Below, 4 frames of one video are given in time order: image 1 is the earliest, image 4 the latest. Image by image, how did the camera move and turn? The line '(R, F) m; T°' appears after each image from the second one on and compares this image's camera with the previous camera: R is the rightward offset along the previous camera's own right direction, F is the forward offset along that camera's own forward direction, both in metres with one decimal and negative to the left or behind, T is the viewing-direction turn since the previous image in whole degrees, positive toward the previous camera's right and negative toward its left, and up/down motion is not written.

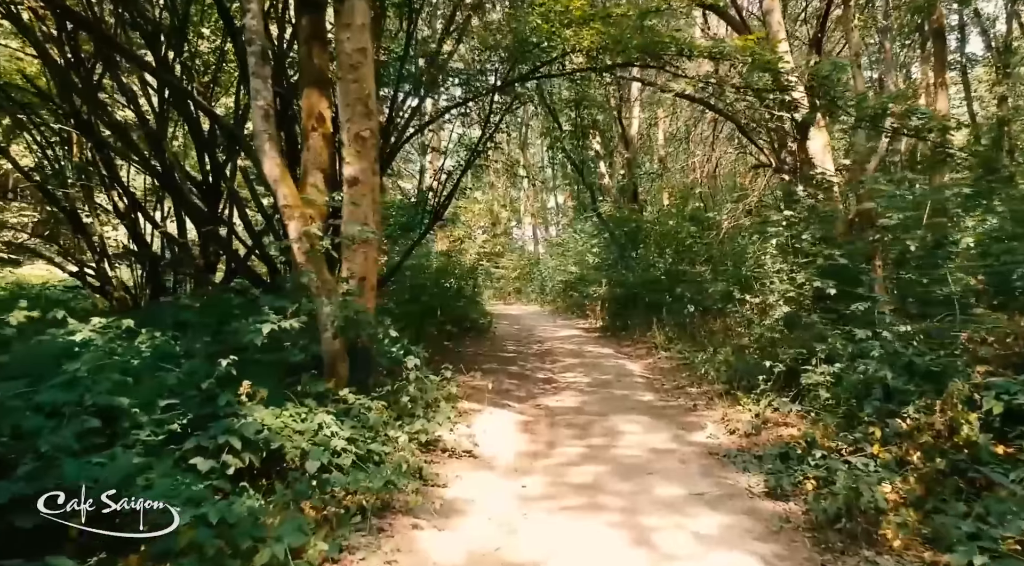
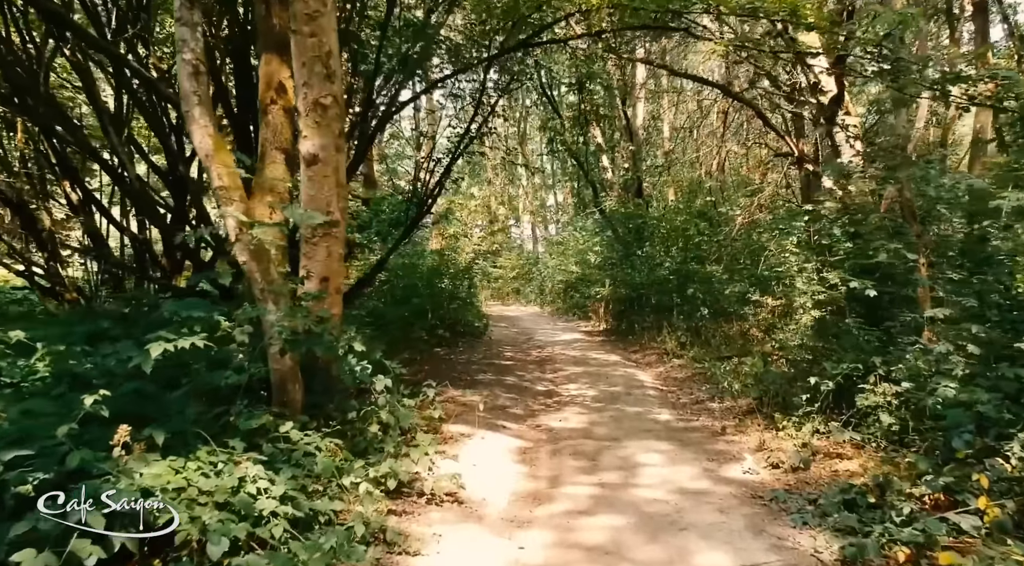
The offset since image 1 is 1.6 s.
(0.0, +1.1) m; 0°
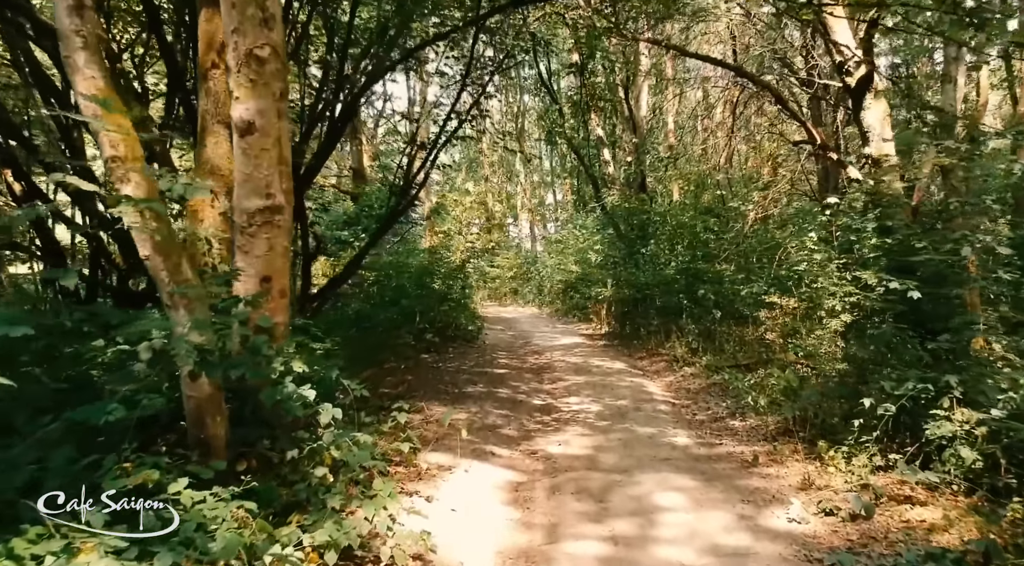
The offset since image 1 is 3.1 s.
(+0.1, +1.0) m; 0°
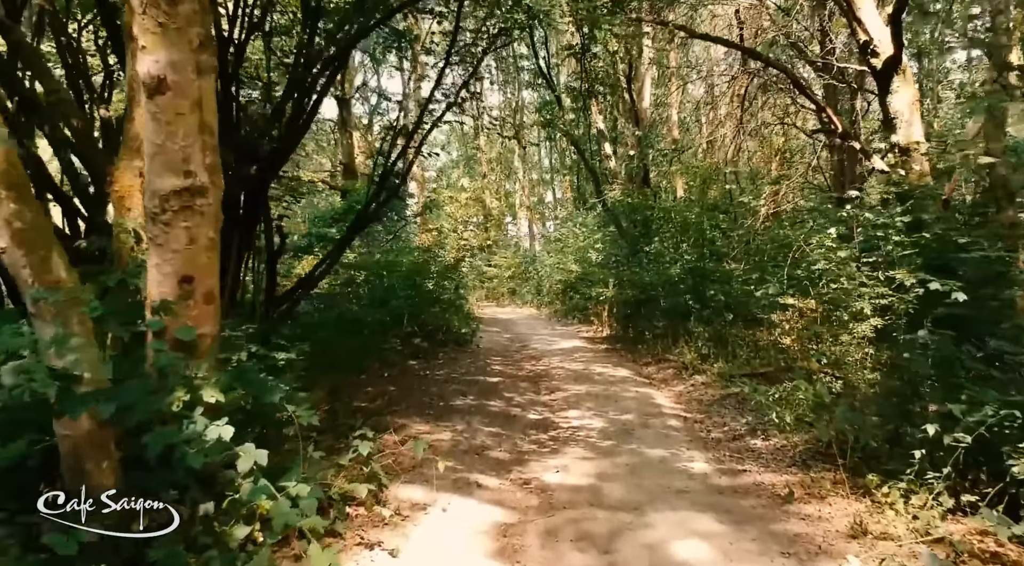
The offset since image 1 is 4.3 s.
(+0.1, +0.8) m; 0°
